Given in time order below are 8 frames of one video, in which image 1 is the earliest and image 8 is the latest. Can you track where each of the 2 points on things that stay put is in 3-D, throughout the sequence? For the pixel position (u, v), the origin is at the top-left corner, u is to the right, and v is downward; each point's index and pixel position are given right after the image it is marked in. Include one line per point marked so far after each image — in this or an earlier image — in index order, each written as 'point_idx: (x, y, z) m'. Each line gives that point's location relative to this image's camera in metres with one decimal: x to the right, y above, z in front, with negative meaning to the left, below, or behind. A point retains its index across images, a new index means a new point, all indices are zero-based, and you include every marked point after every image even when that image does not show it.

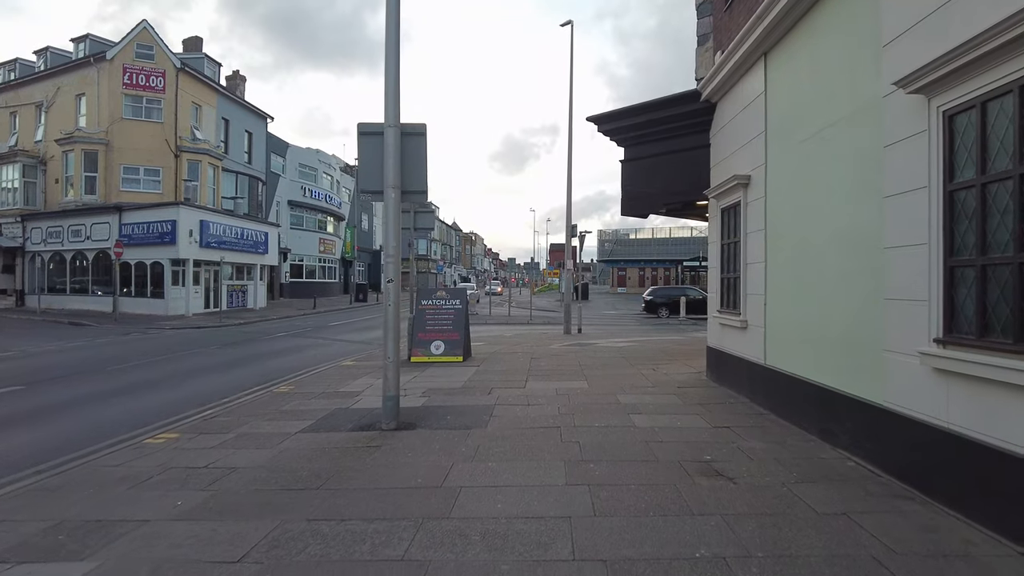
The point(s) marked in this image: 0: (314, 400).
0: (-2.9, -1.6, +9.5) m
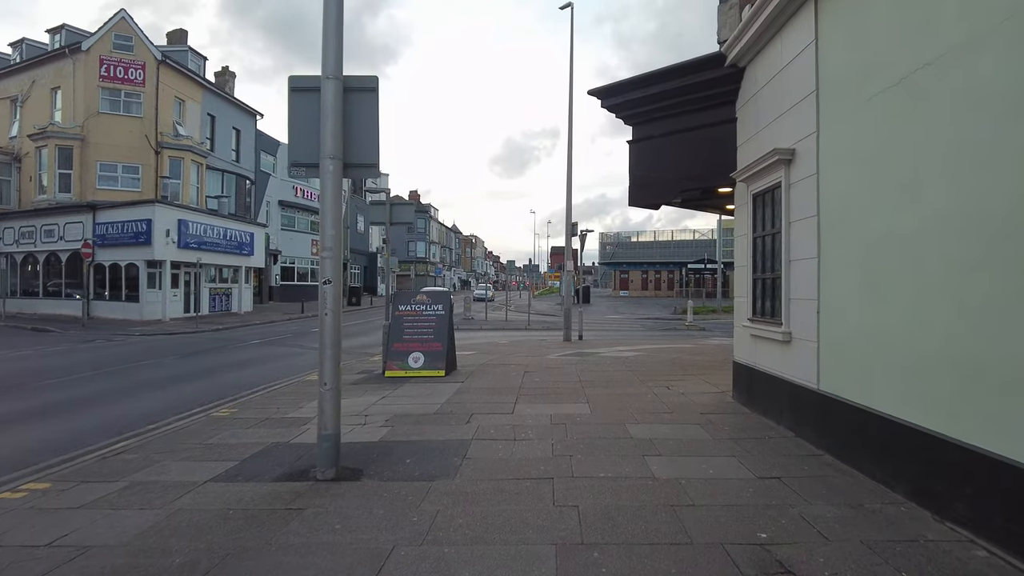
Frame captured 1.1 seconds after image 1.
0: (-3.1, -1.7, +7.7) m
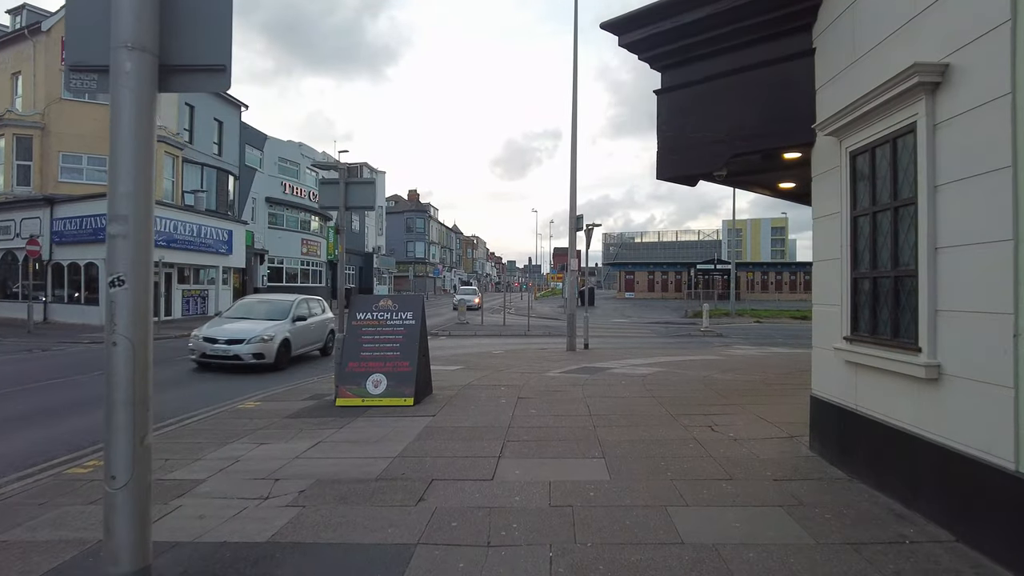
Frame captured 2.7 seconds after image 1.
0: (-3.3, -1.7, +5.0) m
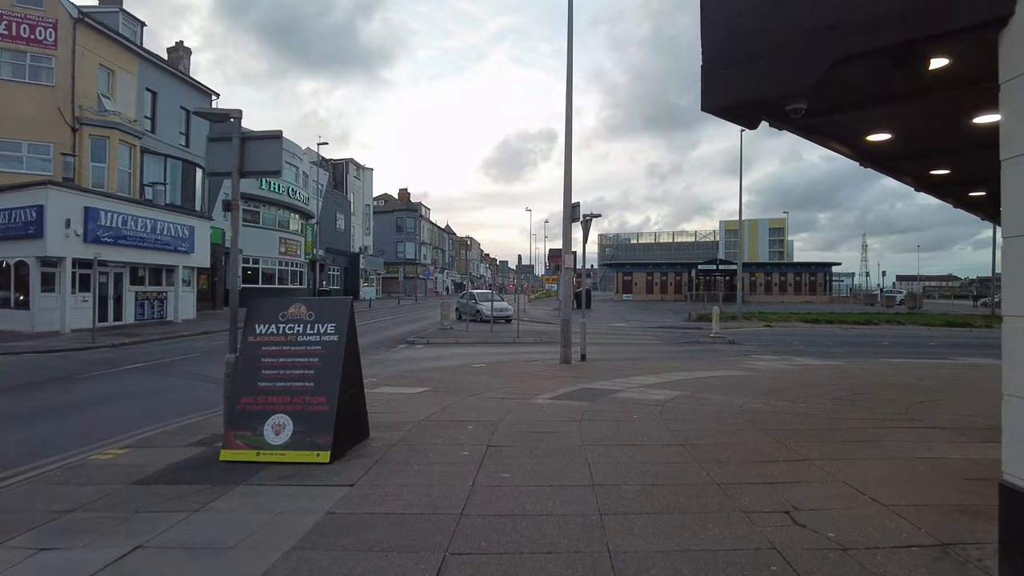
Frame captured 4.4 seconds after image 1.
0: (-3.6, -1.7, +2.1) m
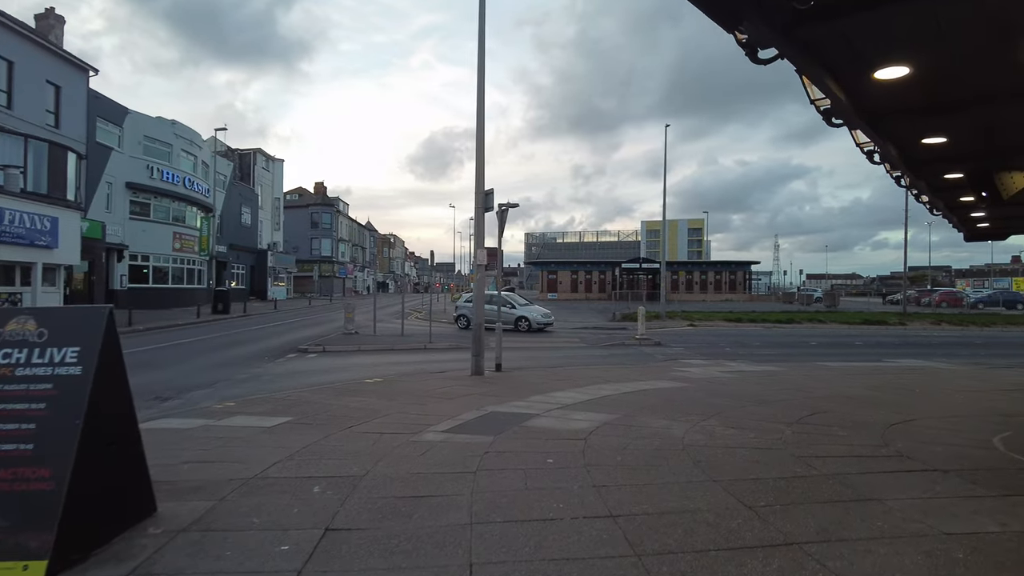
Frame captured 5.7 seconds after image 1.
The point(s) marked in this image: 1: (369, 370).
0: (-4.0, -1.7, -0.5) m
1: (-3.2, -1.9, +14.8) m
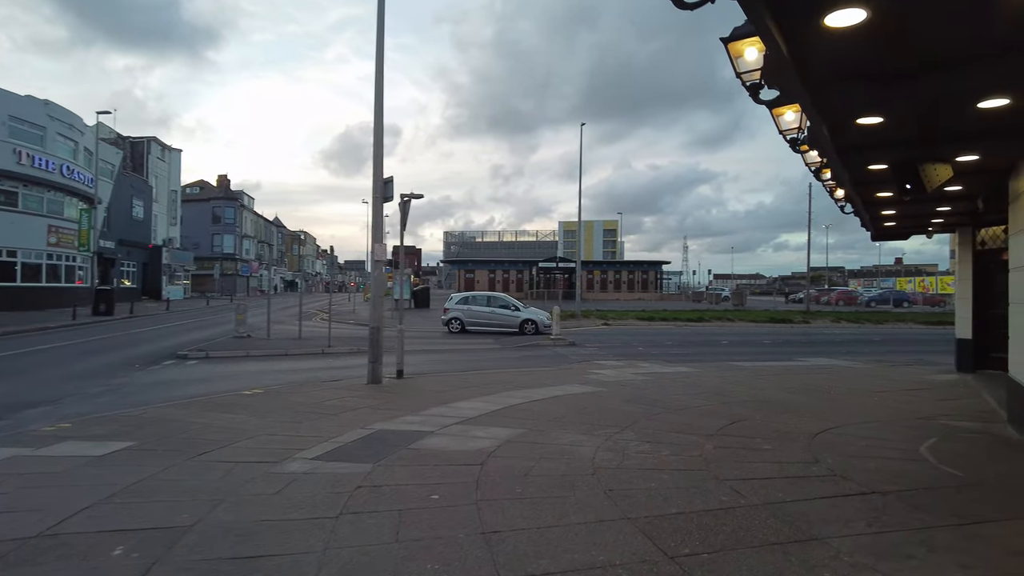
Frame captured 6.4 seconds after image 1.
0: (-4.1, -1.7, -2.0) m
1: (-5.2, -1.8, +13.2) m
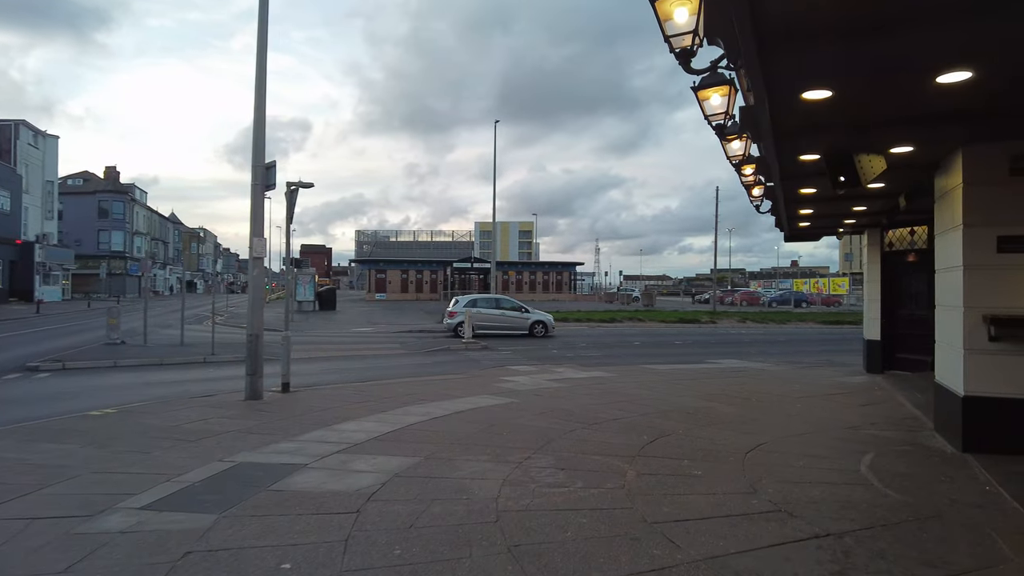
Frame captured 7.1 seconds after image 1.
0: (-3.9, -1.7, -3.6) m
1: (-7.0, -1.9, +11.3) m
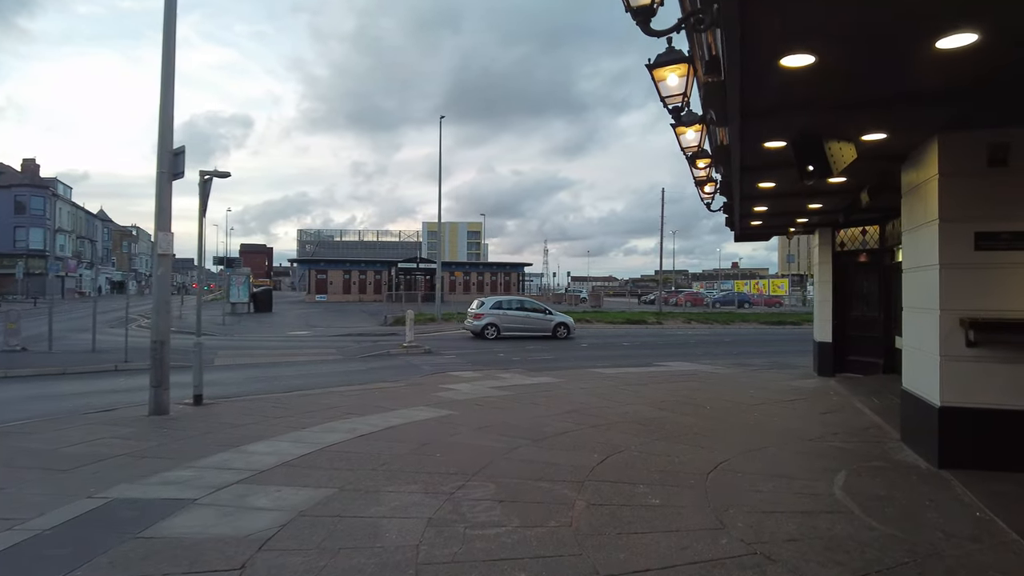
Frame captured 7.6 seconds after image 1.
0: (-3.7, -1.7, -4.8) m
1: (-7.9, -1.9, +9.9) m
